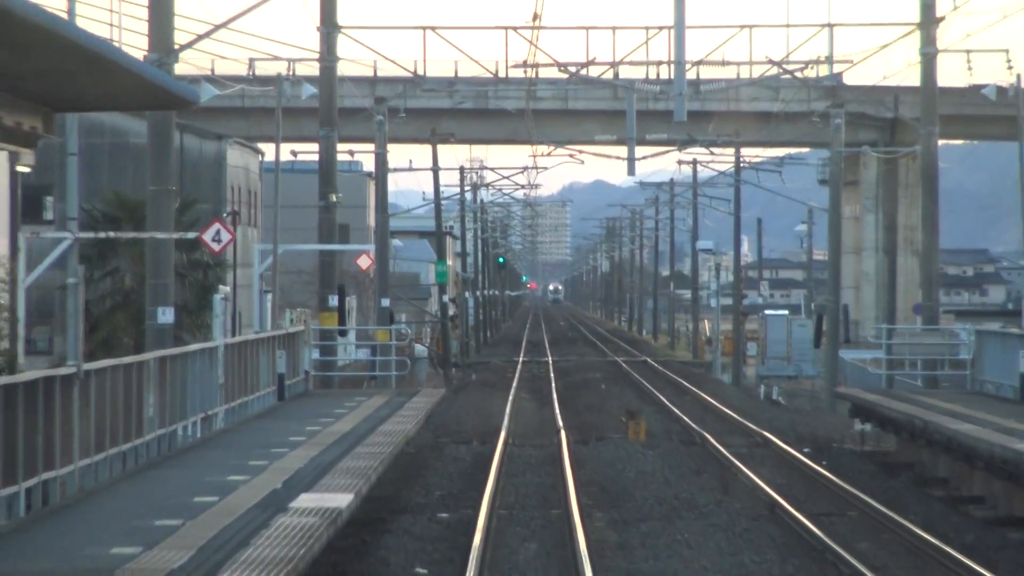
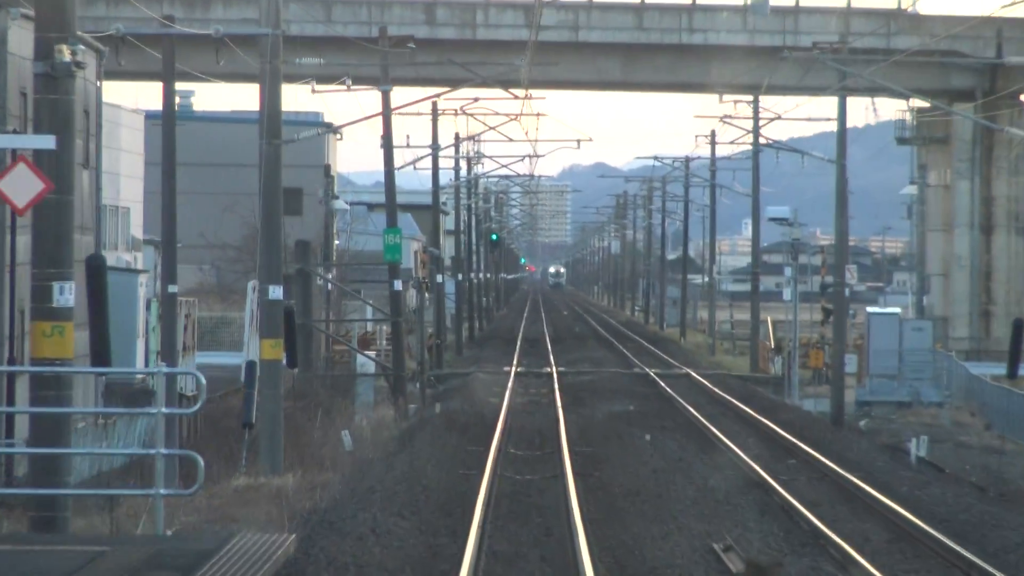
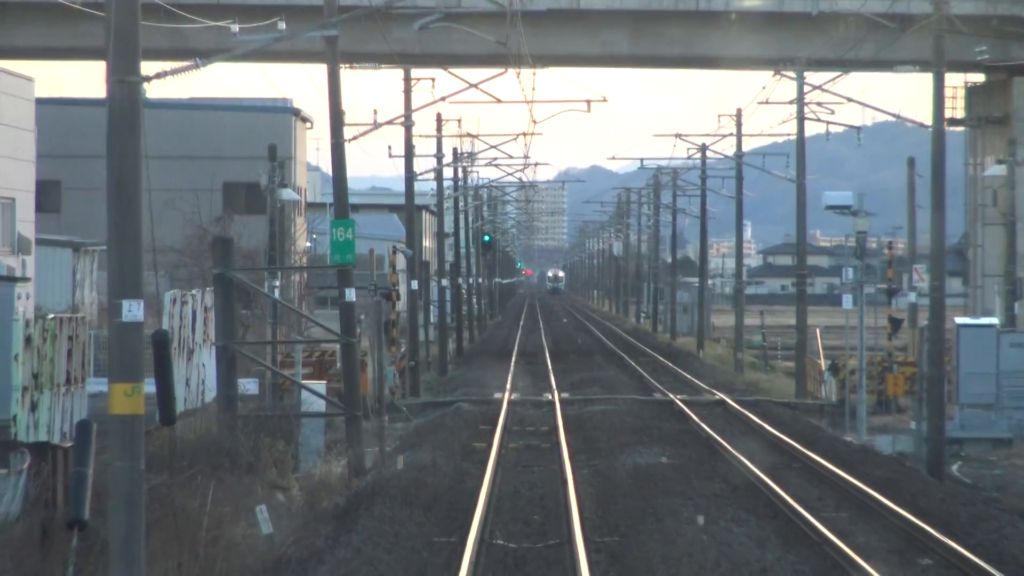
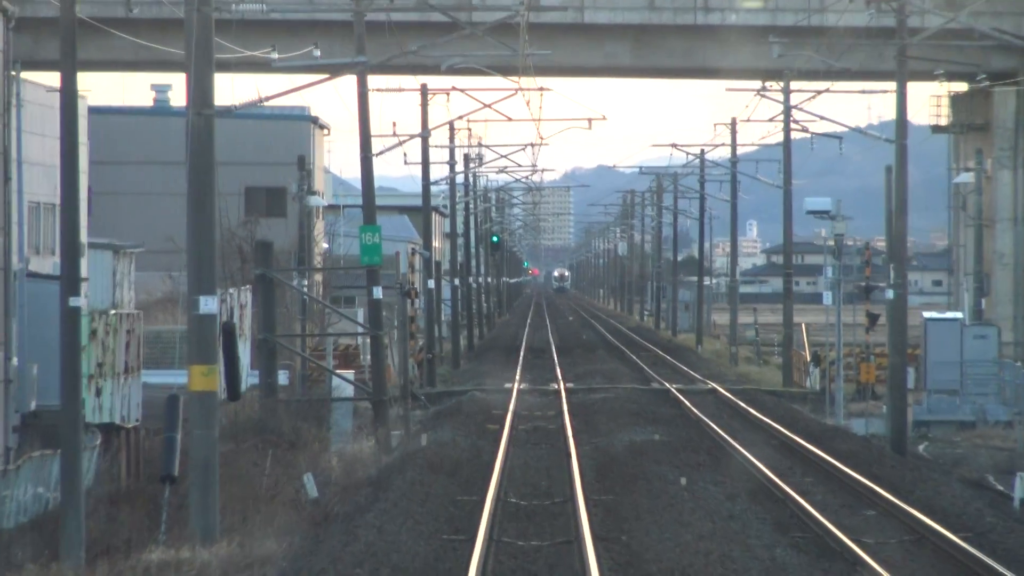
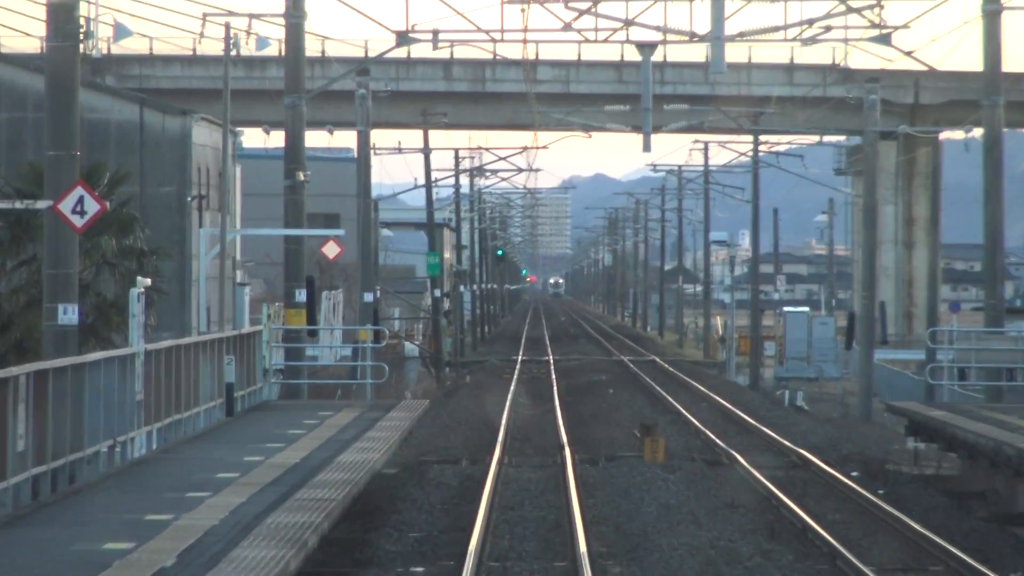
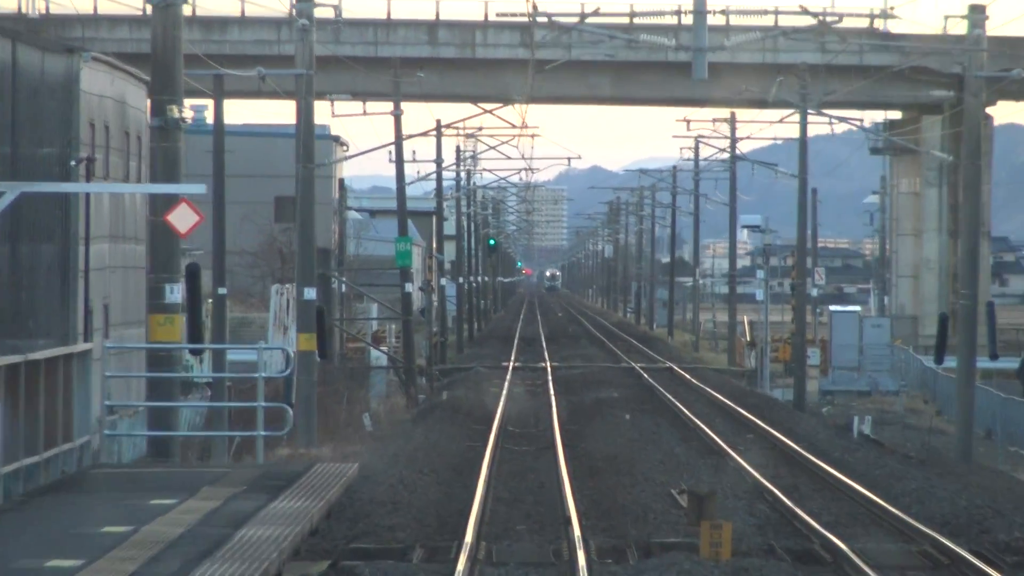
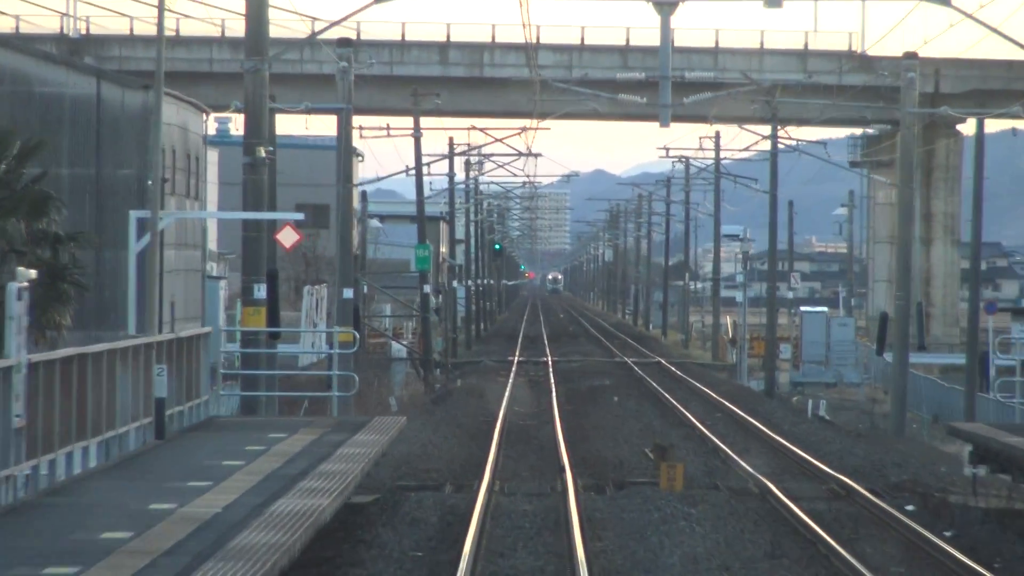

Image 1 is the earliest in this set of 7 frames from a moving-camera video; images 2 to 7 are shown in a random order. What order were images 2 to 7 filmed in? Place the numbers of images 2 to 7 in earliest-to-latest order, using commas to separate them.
5, 7, 6, 2, 4, 3
